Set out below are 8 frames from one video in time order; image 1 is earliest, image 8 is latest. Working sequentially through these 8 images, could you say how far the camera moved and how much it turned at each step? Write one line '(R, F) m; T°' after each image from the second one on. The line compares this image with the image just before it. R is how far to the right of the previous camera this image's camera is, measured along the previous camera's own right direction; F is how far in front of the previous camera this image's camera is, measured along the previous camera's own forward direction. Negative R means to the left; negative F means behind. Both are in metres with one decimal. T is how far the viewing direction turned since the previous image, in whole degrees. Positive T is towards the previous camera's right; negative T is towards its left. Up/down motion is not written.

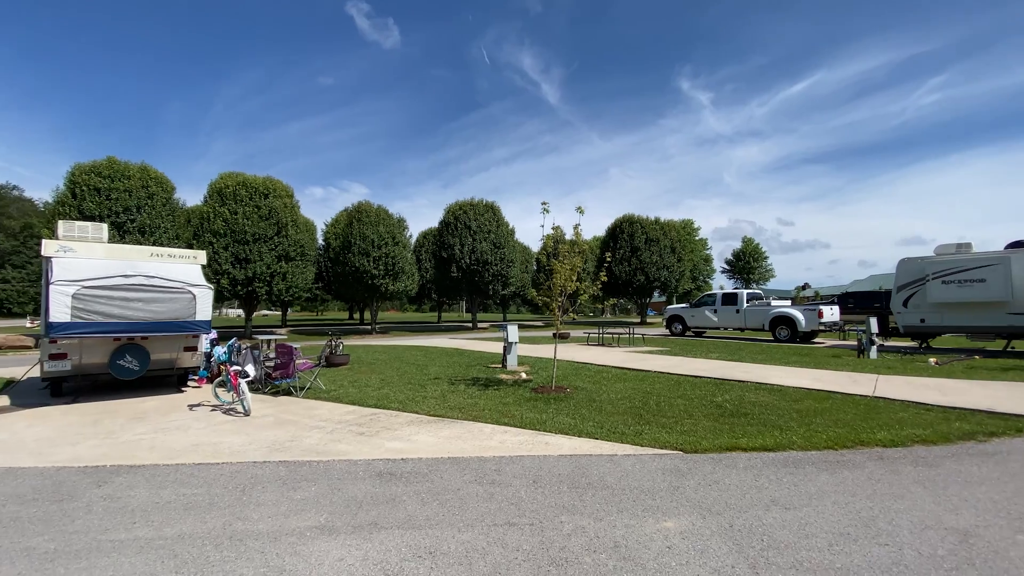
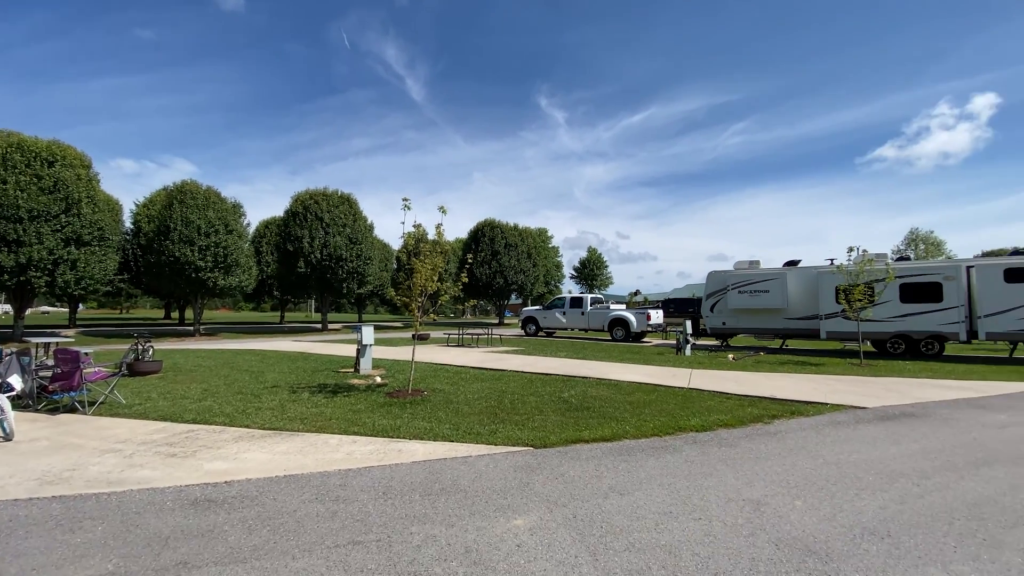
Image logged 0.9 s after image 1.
(0.0, +0.1) m; +17°
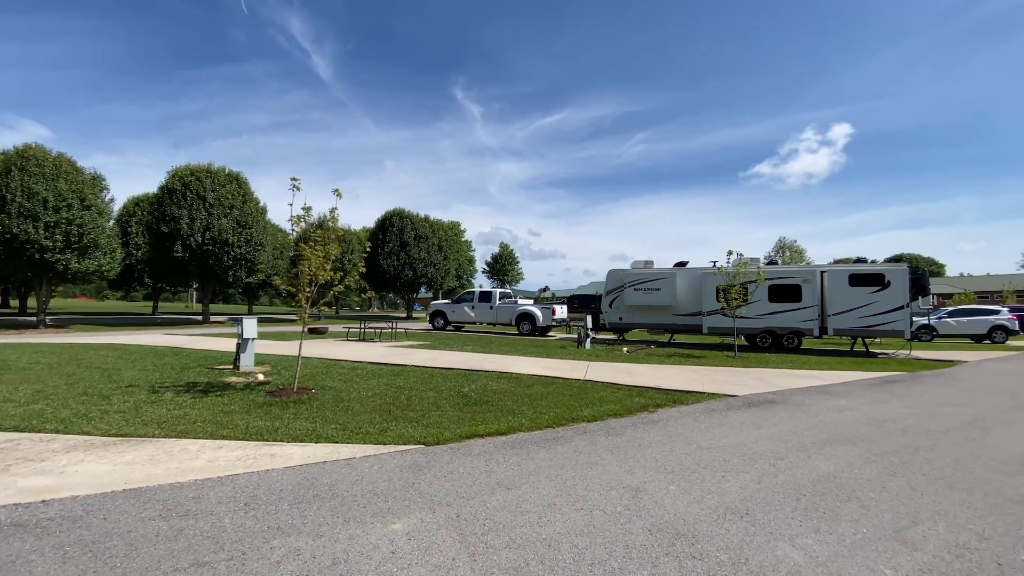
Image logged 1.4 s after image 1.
(+0.2, +0.2) m; +11°
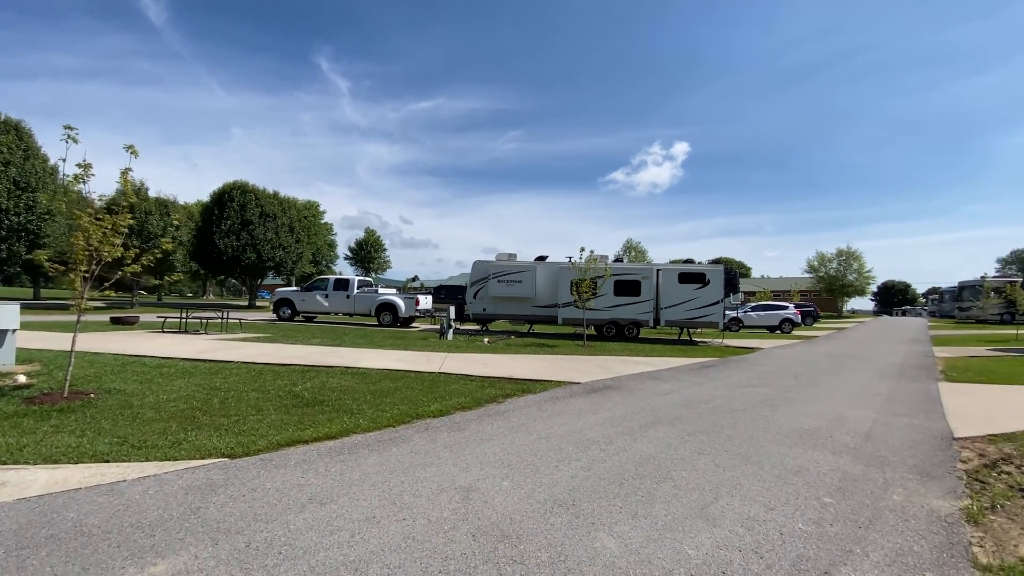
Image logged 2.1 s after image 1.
(+0.4, +0.3) m; +16°
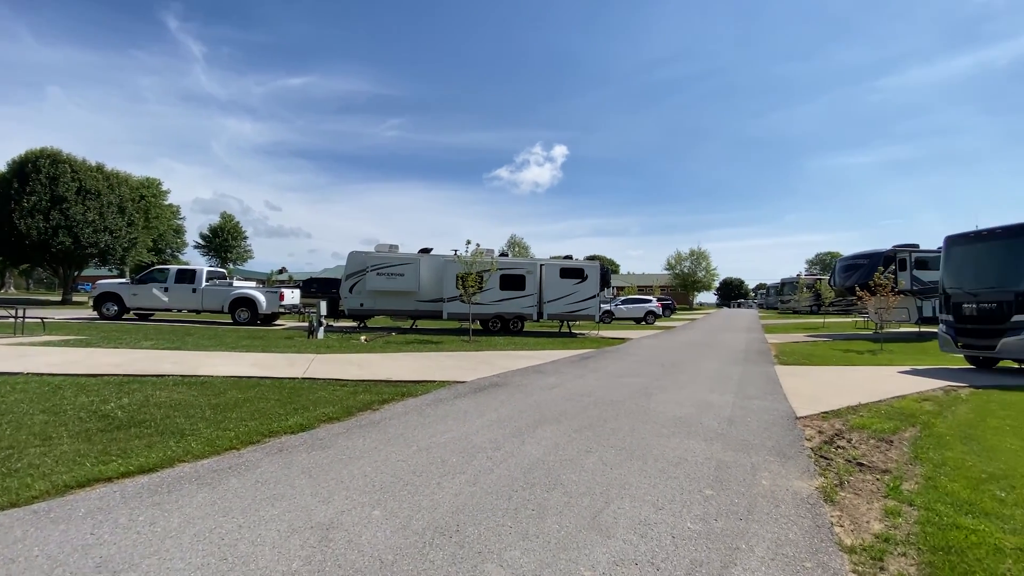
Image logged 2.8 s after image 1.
(+0.1, +0.6) m; +14°
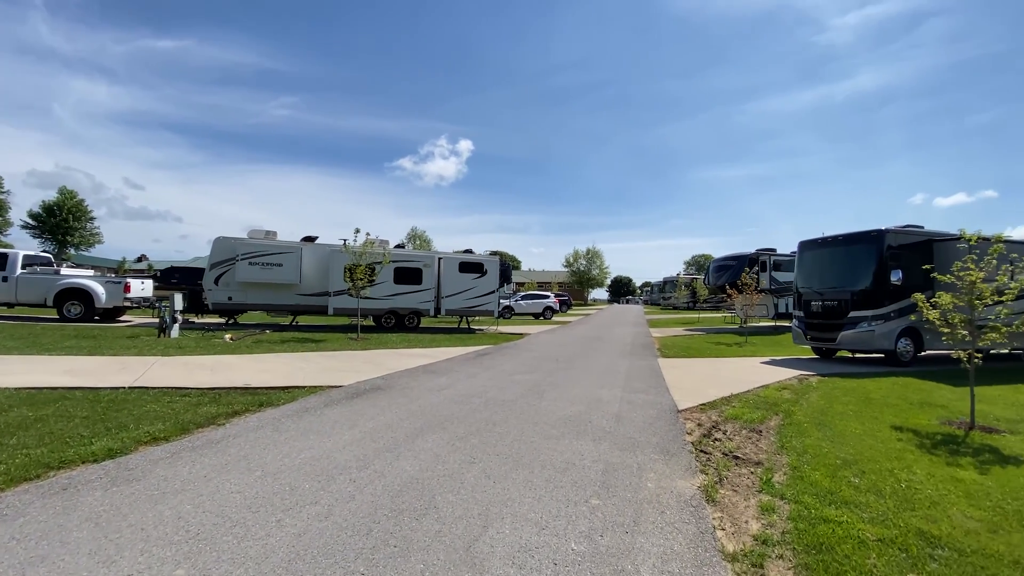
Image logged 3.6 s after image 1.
(+0.3, +0.6) m; +12°
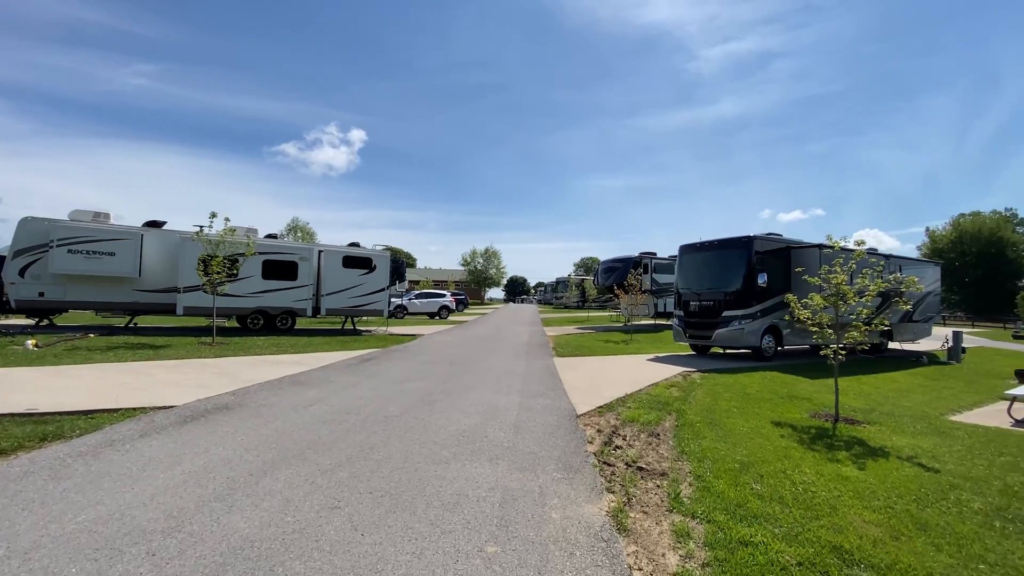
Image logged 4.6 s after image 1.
(+0.1, +0.8) m; +13°
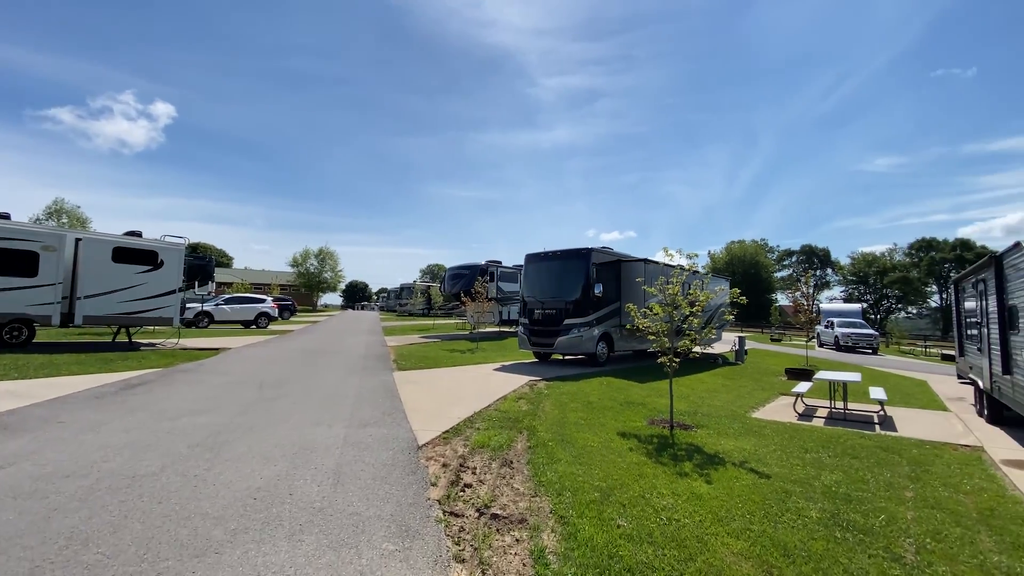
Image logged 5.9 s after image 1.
(+0.2, +1.1) m; +19°
